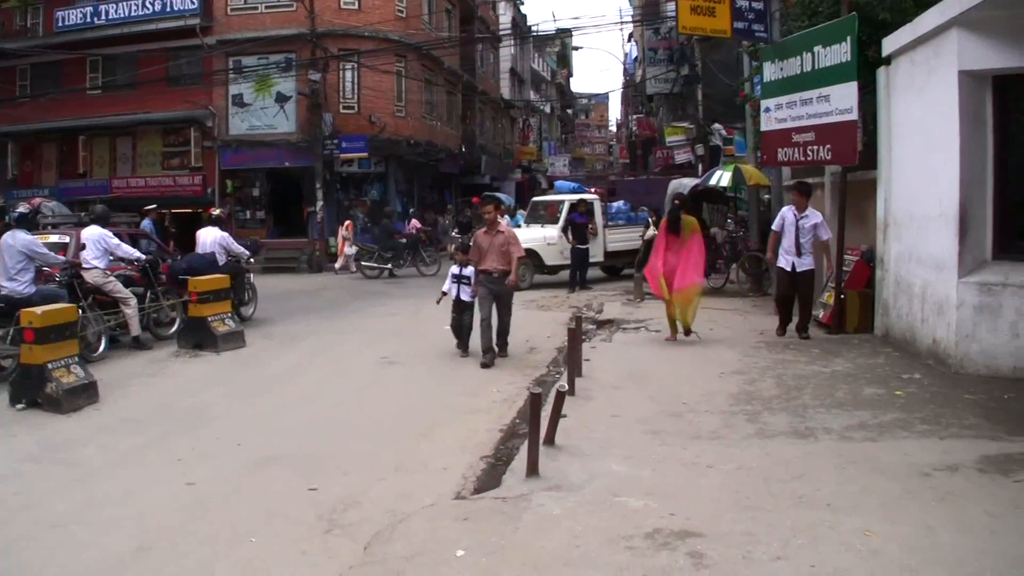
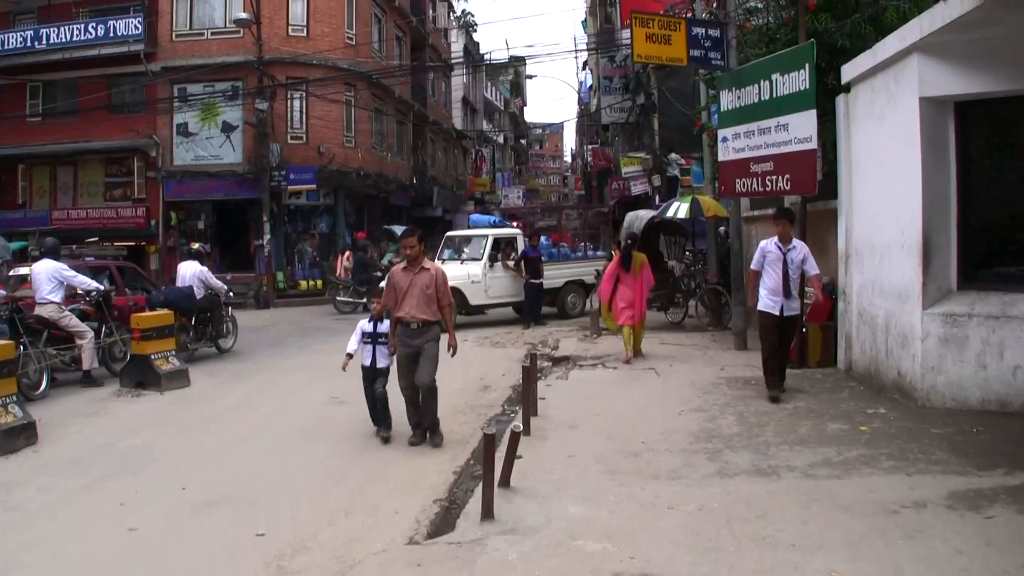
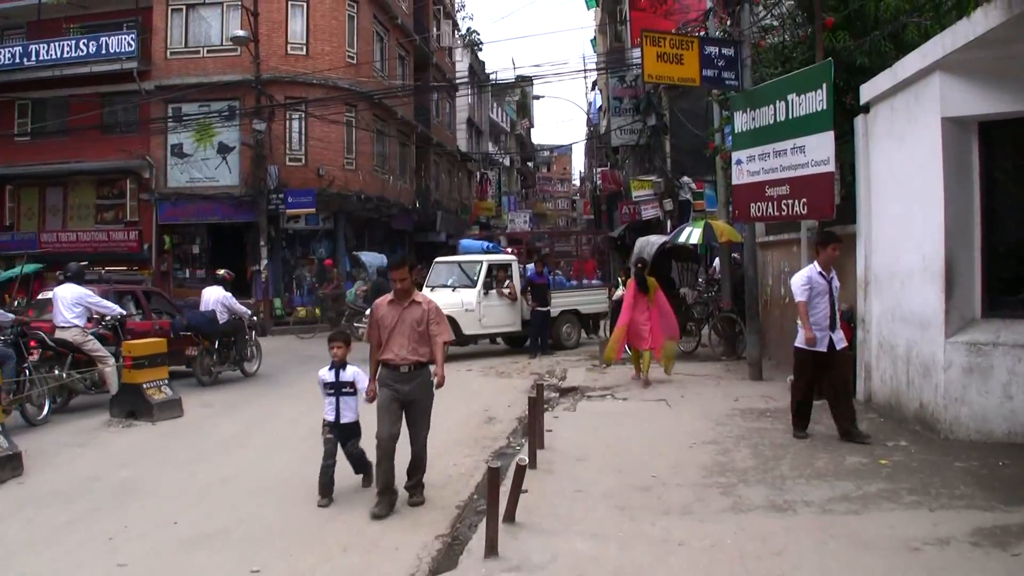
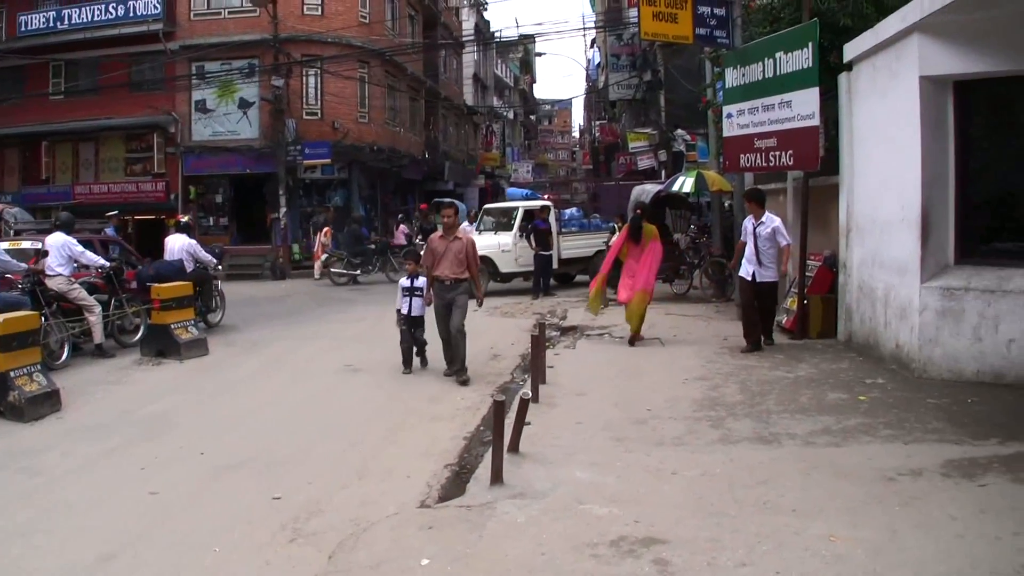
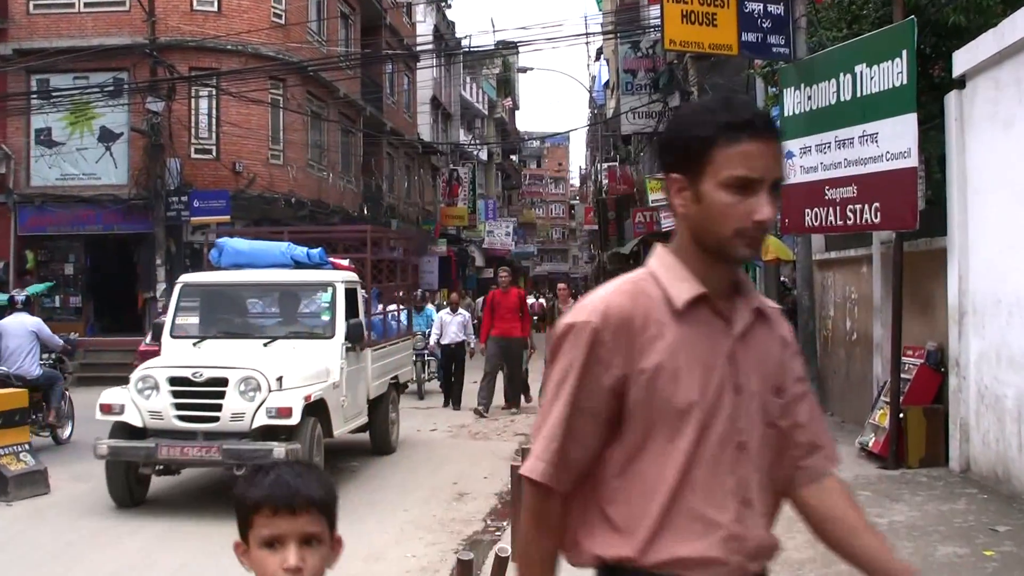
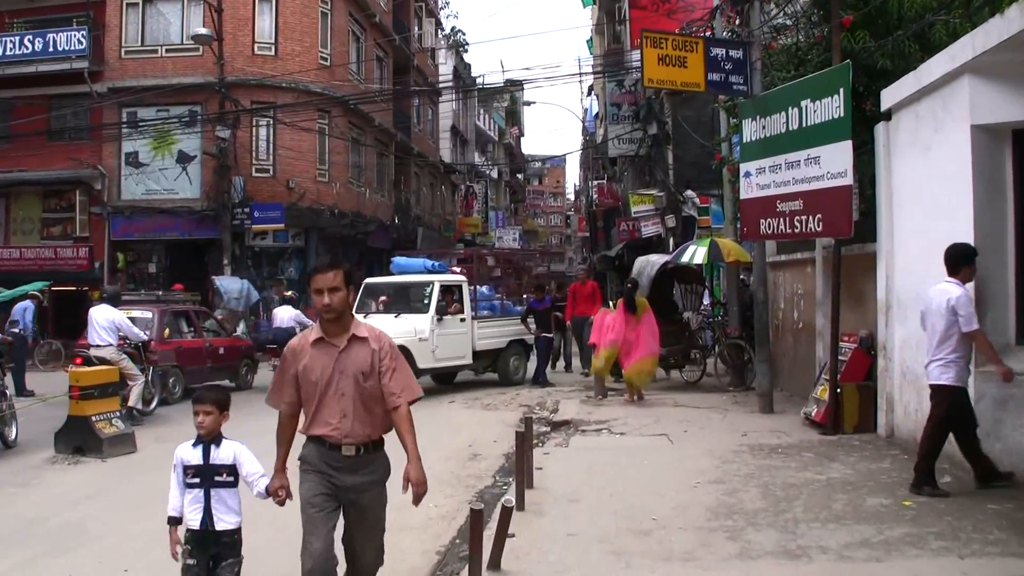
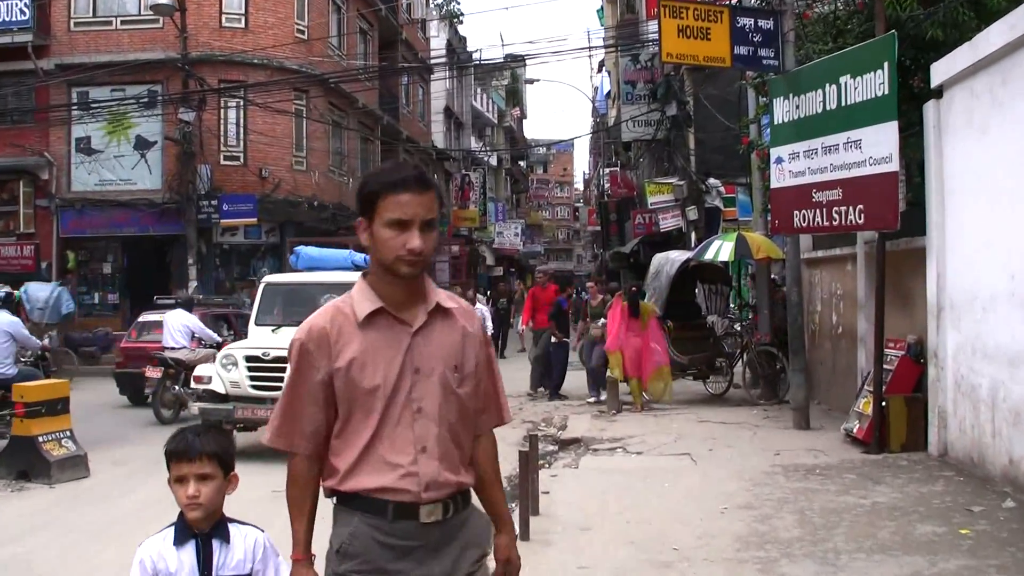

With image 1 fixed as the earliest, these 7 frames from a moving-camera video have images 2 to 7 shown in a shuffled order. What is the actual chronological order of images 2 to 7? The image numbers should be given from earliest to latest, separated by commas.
4, 2, 3, 6, 7, 5
